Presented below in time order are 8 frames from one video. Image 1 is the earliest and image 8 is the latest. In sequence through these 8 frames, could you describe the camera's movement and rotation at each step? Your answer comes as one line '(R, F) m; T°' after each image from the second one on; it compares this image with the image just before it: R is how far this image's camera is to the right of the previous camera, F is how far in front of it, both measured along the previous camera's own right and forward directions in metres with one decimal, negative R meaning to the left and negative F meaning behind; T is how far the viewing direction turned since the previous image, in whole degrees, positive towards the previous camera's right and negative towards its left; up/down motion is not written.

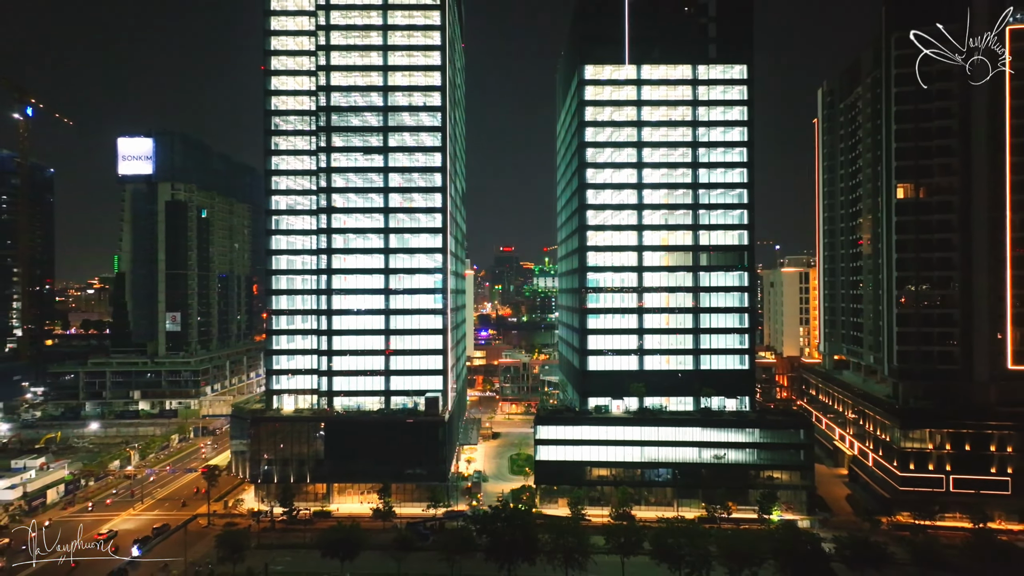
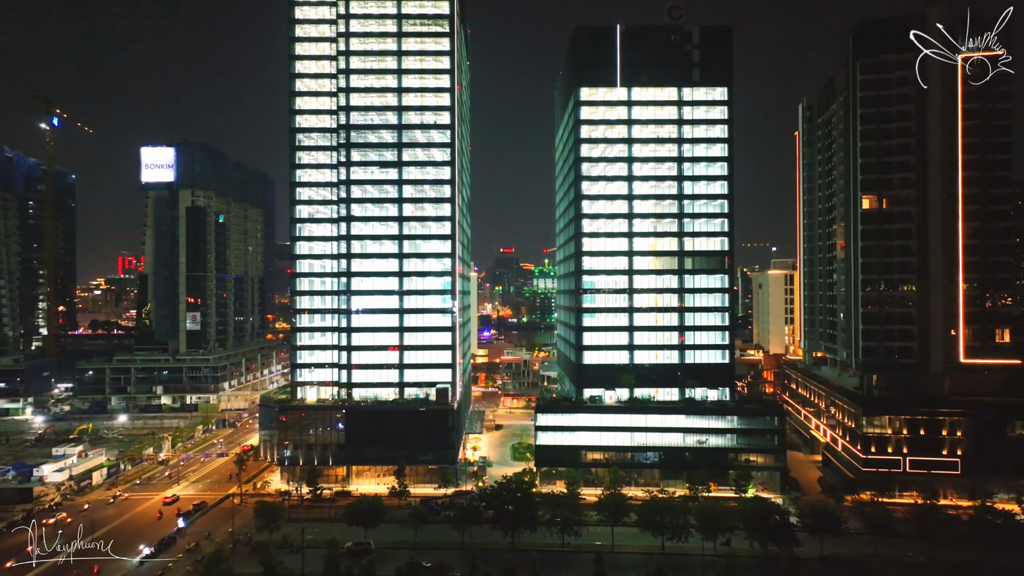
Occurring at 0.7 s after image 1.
(-0.3, -4.9) m; 0°
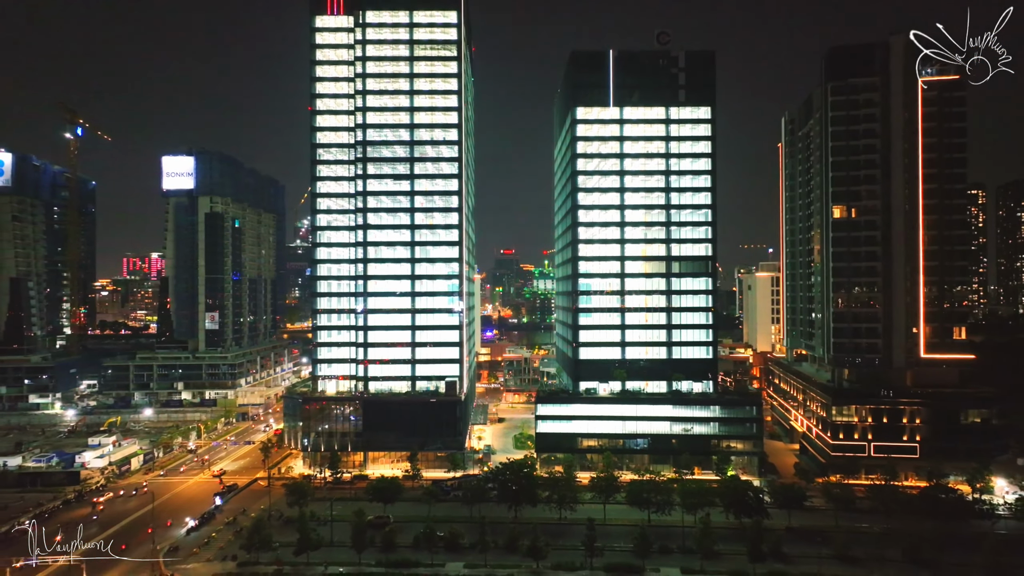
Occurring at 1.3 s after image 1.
(-0.2, -5.0) m; 0°
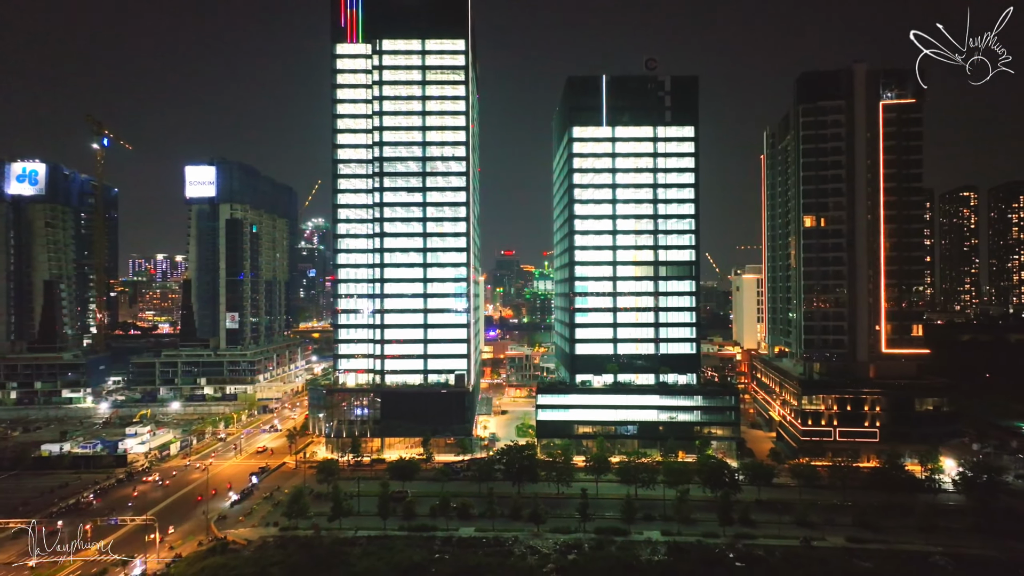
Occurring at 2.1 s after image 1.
(-0.3, -6.1) m; 0°
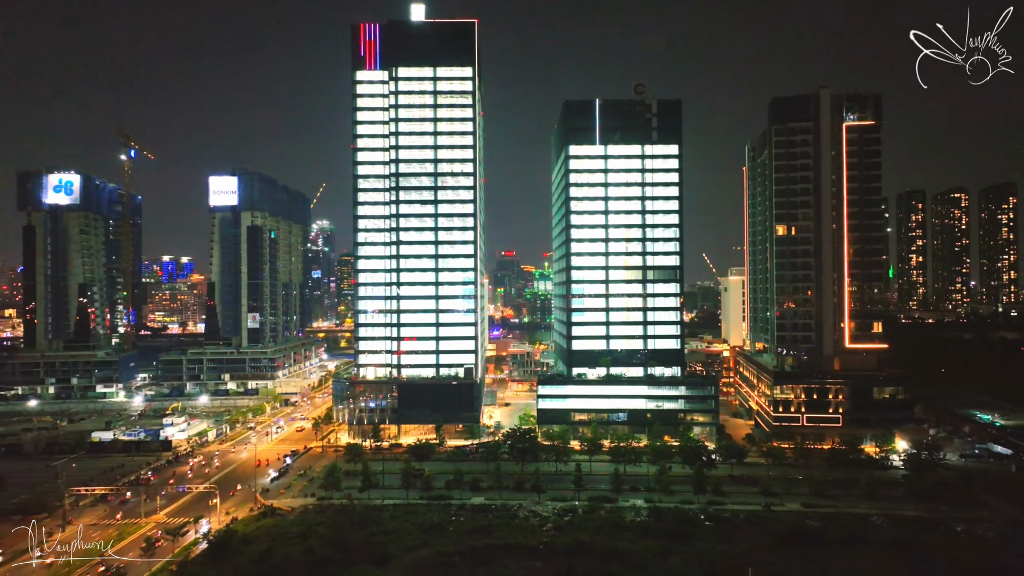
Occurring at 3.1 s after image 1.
(-0.3, -7.2) m; 0°
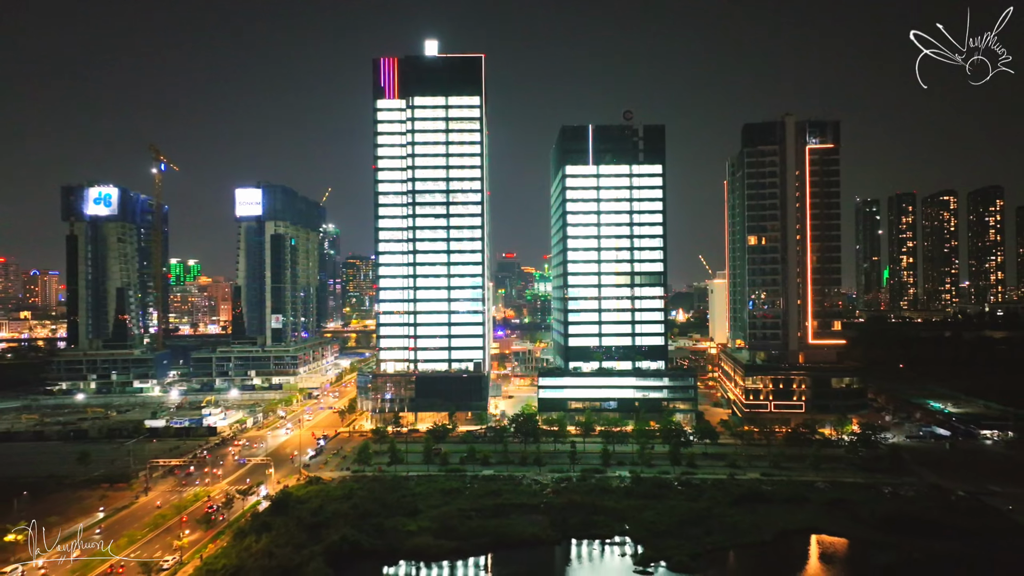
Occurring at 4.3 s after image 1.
(-0.4, -9.3) m; 0°
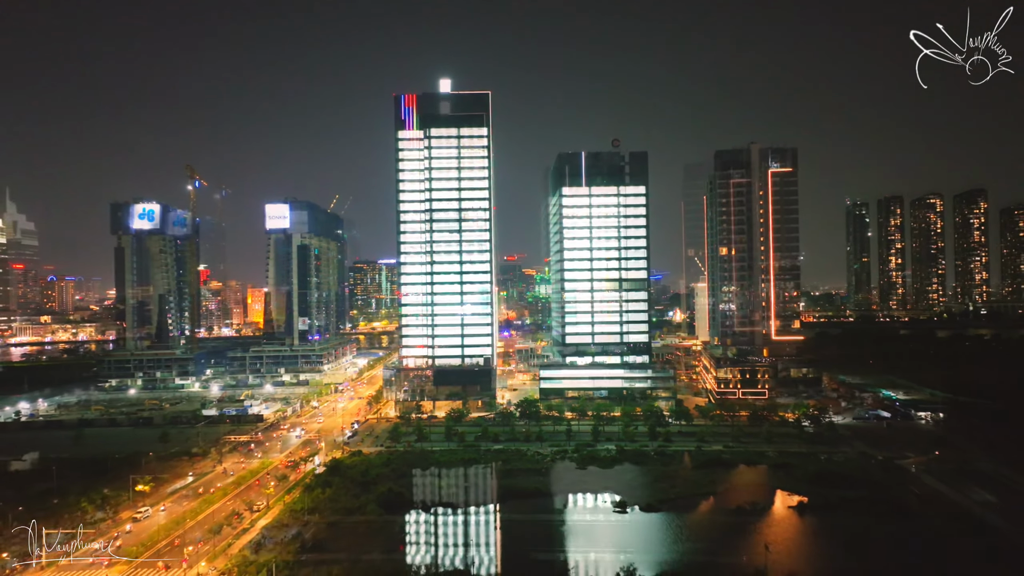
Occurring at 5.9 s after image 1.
(-0.6, -12.4) m; 0°
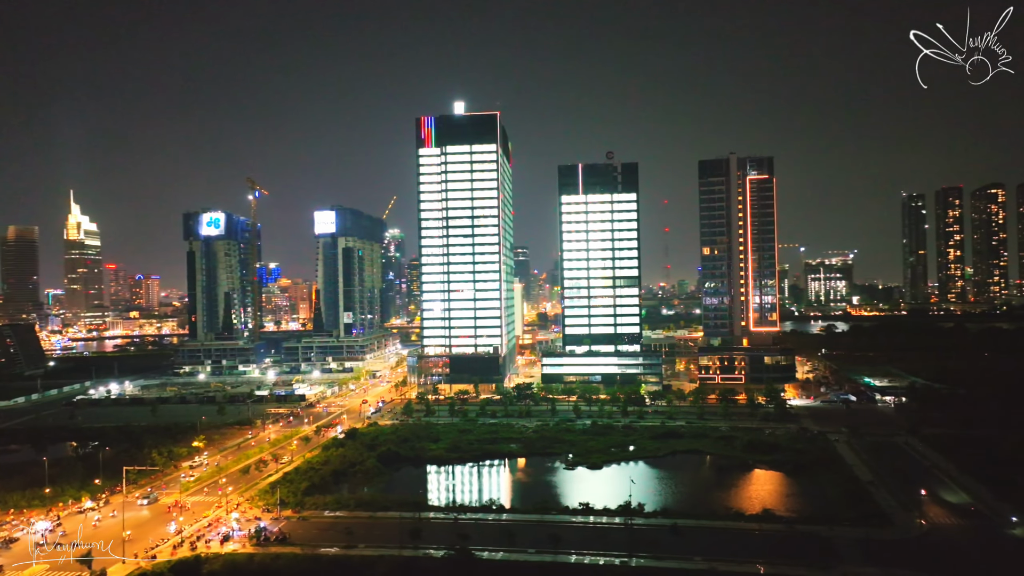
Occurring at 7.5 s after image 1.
(+9.9, -11.5) m; -6°
